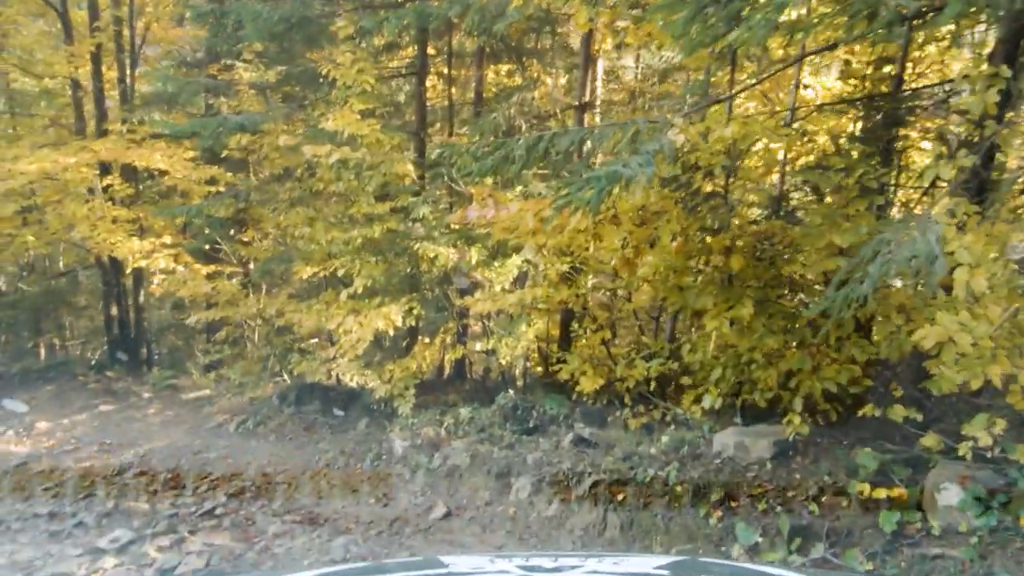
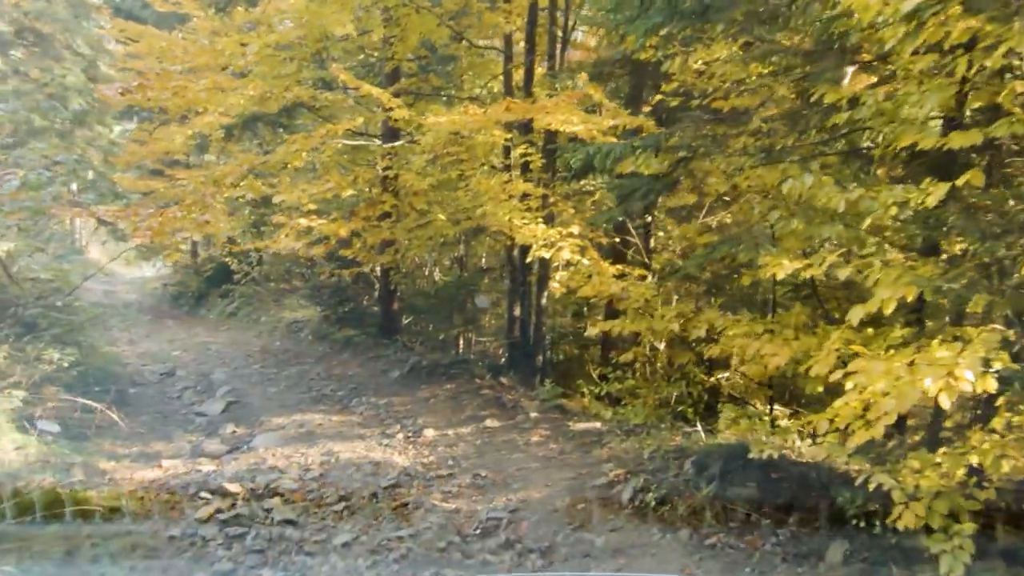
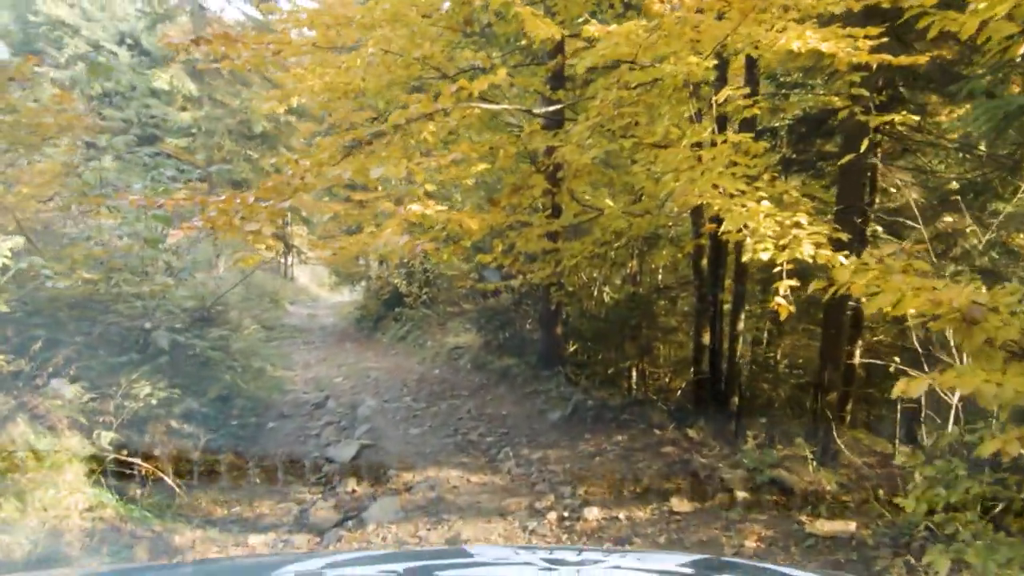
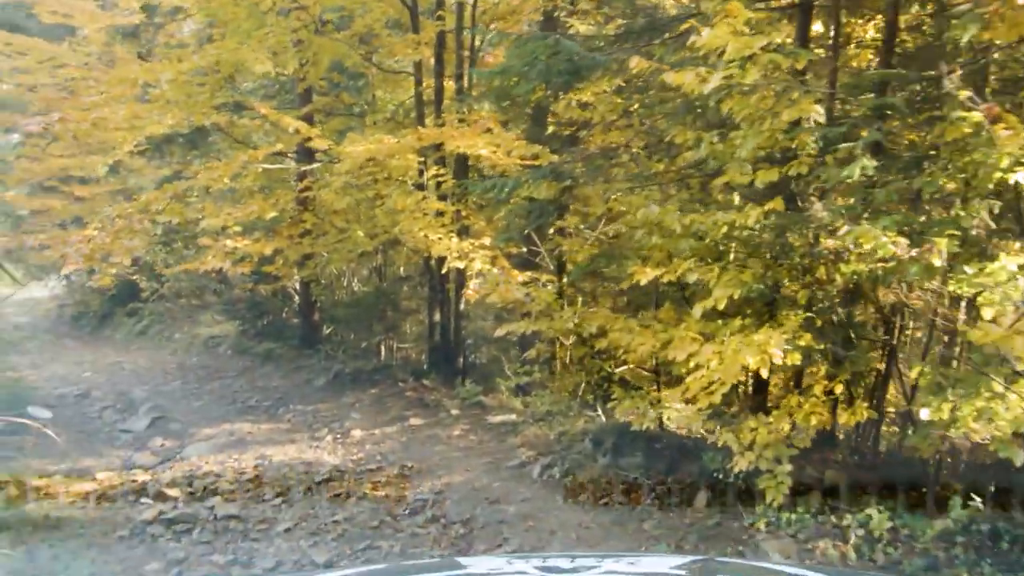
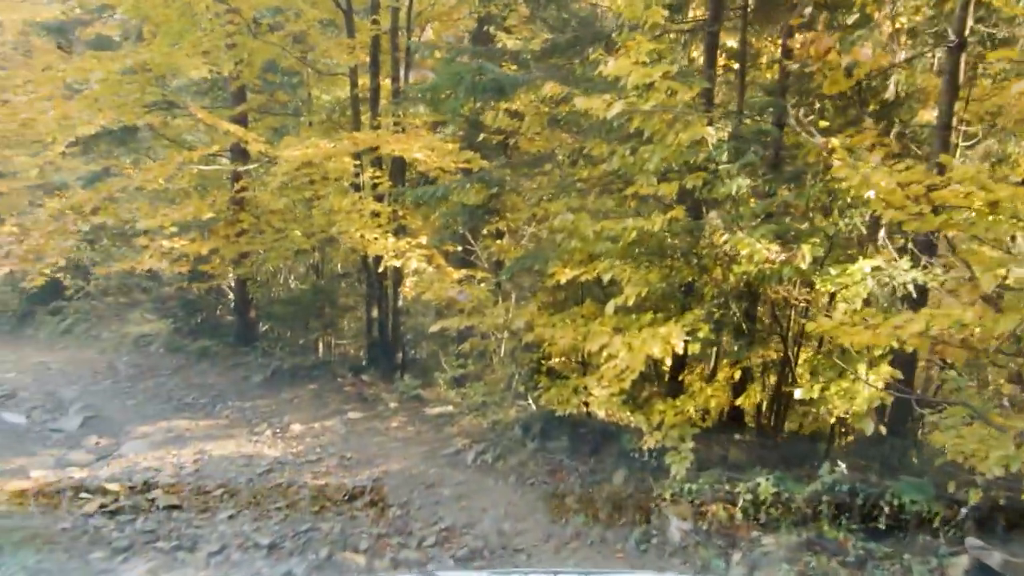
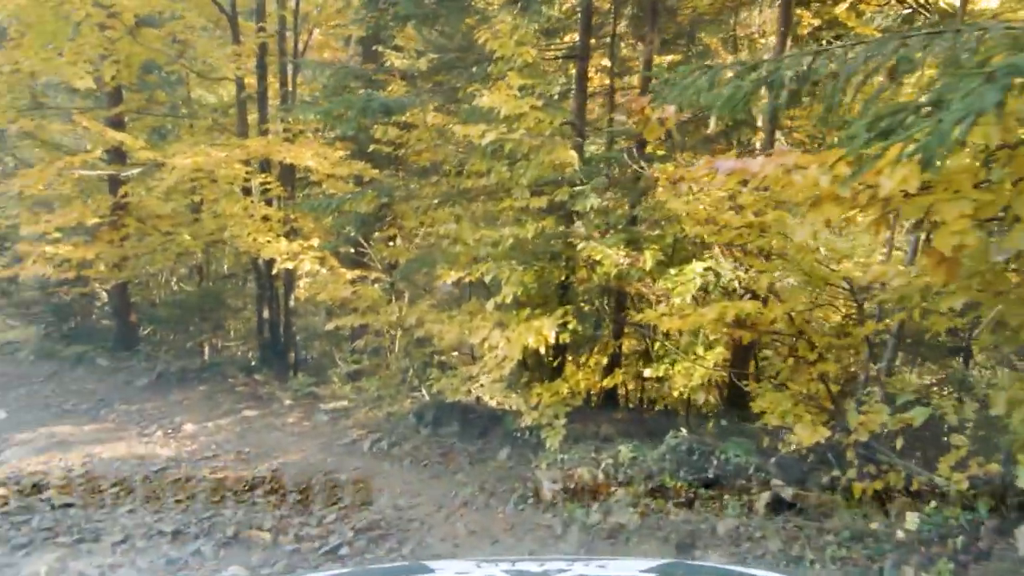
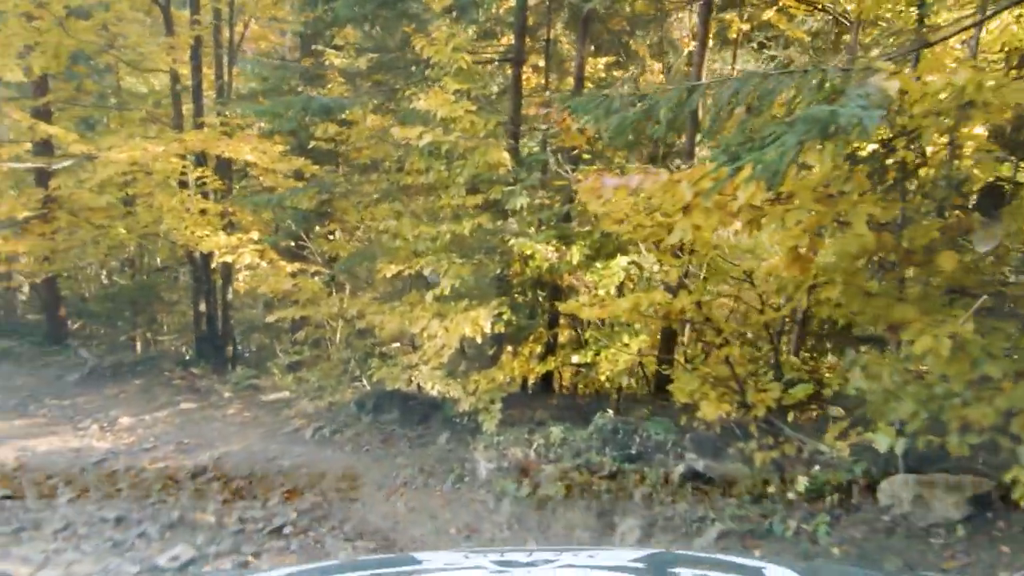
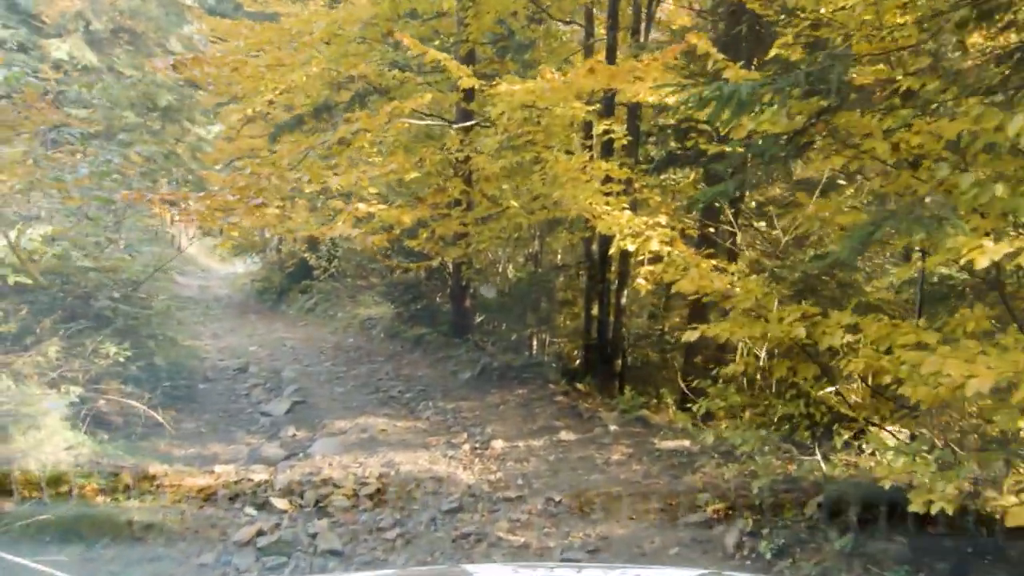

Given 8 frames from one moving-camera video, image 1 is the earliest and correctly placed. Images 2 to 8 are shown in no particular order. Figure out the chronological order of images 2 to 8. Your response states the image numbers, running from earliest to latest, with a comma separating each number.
7, 6, 5, 4, 2, 8, 3
